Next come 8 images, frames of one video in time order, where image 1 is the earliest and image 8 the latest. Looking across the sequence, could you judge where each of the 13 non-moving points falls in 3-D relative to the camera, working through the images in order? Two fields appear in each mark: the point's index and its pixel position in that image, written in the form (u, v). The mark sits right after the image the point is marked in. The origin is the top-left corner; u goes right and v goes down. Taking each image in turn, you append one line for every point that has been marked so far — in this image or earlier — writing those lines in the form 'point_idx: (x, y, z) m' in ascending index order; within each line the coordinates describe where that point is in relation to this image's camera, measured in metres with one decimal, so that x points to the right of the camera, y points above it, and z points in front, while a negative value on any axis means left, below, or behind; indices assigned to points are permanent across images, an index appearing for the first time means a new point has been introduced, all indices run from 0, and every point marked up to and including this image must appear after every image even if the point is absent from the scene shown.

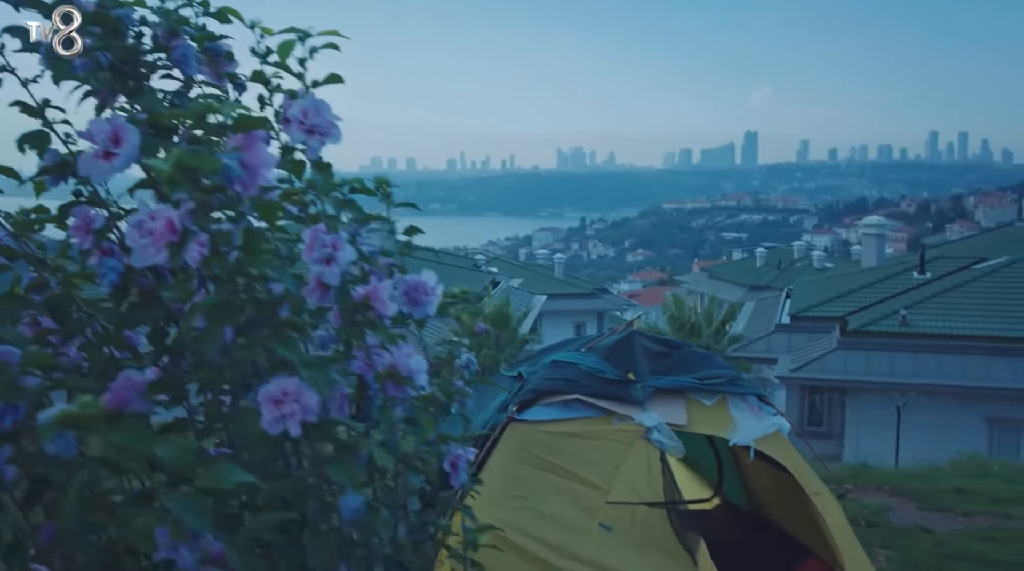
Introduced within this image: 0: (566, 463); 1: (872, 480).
0: (+0.3, -1.0, +5.2) m
1: (+3.6, -1.9, +9.4) m
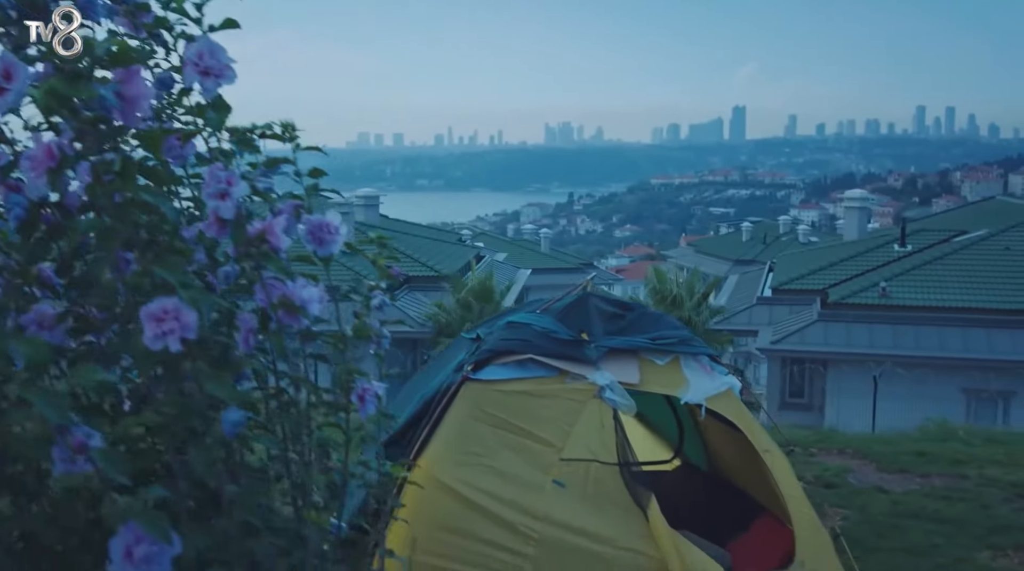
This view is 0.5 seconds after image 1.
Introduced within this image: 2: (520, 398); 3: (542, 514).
0: (0.0, -0.8, +5.4) m
1: (+3.3, -1.6, +9.6) m
2: (0.0, -0.6, +5.4) m
3: (+0.2, -1.3, +5.3) m
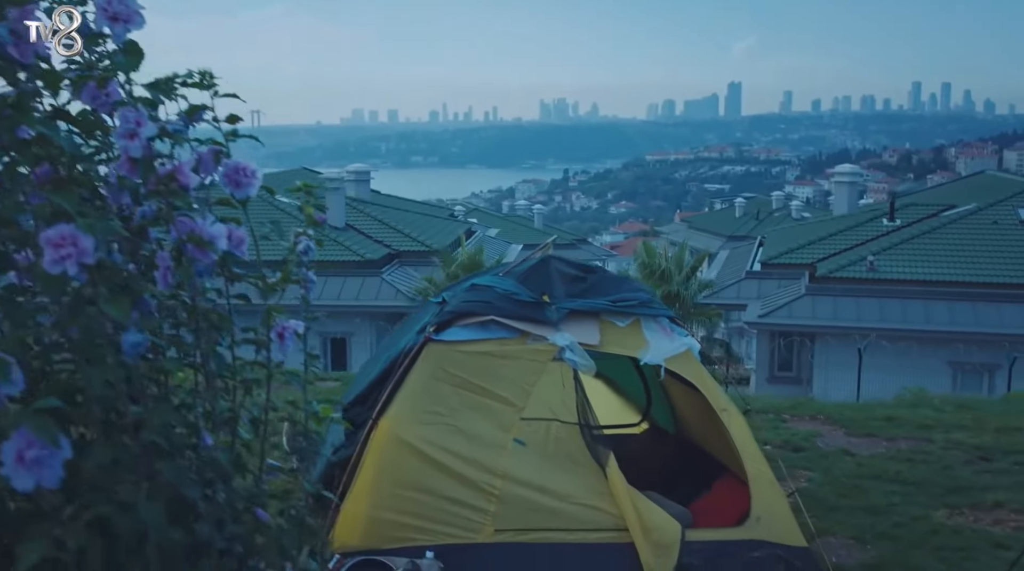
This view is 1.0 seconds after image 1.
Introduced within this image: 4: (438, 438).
0: (-0.2, -0.6, +5.5) m
1: (+3.1, -1.3, +9.7) m
2: (-0.2, -0.4, +5.5) m
3: (-0.1, -1.1, +5.4) m
4: (-0.4, -0.9, +5.4) m
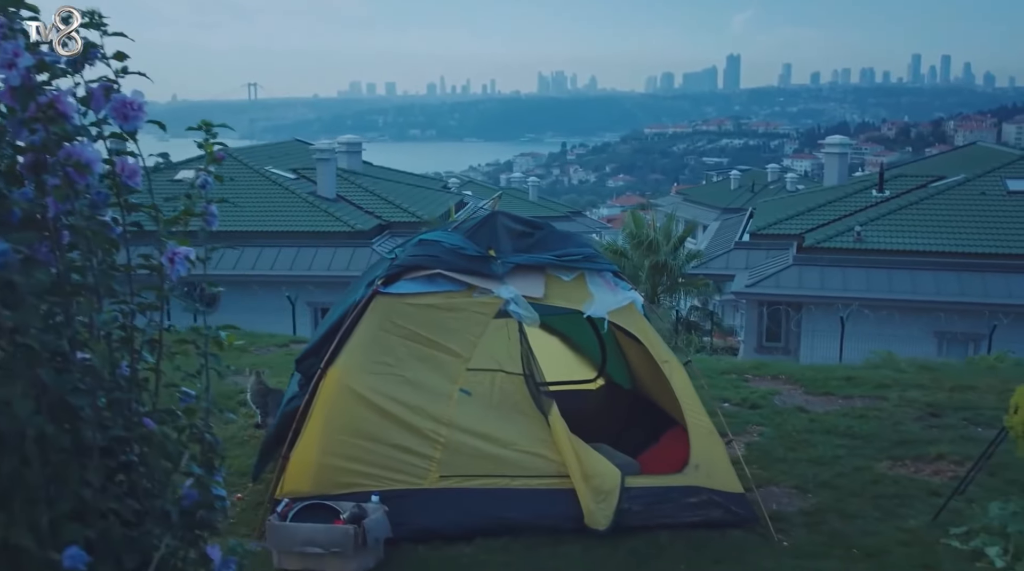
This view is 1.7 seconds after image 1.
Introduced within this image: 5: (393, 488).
0: (-0.5, -0.3, +5.6) m
1: (+2.7, -0.9, +9.9) m
2: (-0.5, -0.2, +5.6) m
3: (-0.4, -0.8, +5.6) m
4: (-0.7, -0.6, +5.5) m
5: (-0.7, -1.2, +5.5) m
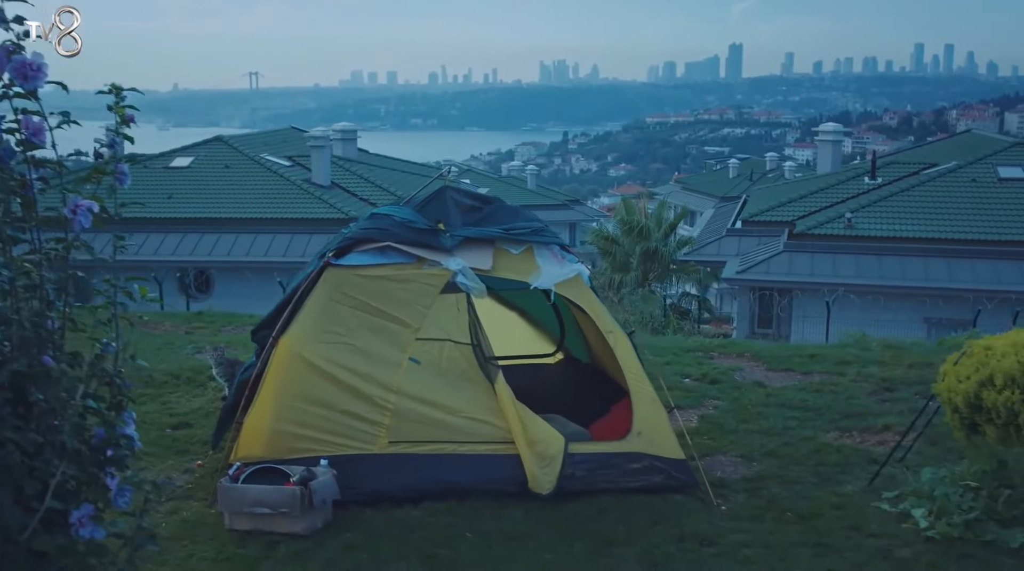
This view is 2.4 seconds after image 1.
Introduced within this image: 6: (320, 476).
0: (-0.8, -0.1, +5.8) m
1: (+2.4, -0.7, +10.1) m
2: (-0.8, 0.0, +5.8) m
3: (-0.7, -0.6, +5.7) m
4: (-1.1, -0.4, +5.7) m
5: (-1.0, -1.0, +5.7) m
6: (-1.1, -1.1, +5.4) m
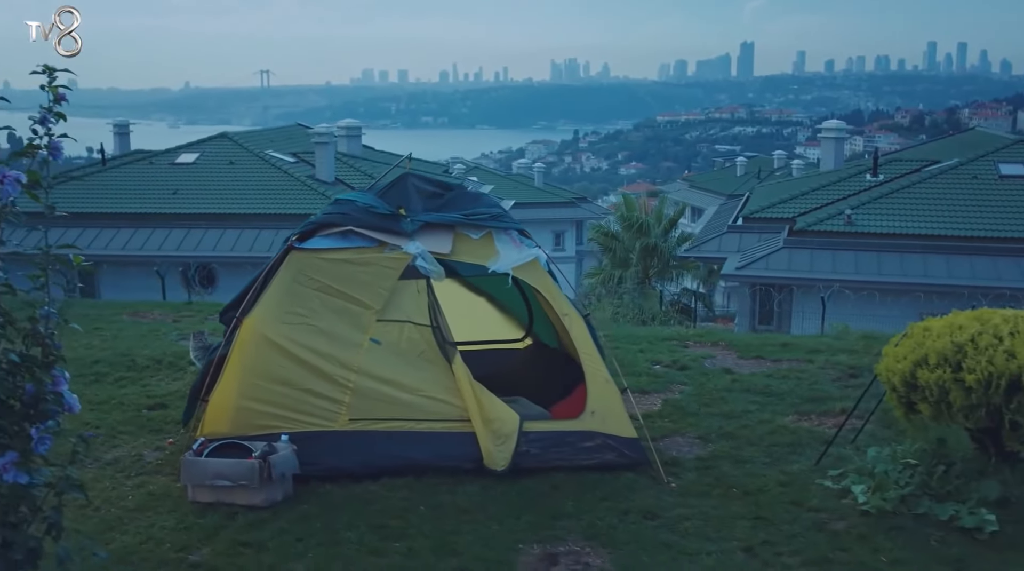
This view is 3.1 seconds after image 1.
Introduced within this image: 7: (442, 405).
0: (-1.1, 0.0, +6.0) m
1: (+2.2, -0.6, +10.2) m
2: (-1.1, +0.1, +6.0) m
3: (-1.0, -0.5, +5.9) m
4: (-1.3, -0.3, +5.9) m
5: (-1.3, -0.9, +5.9) m
6: (-1.4, -1.0, +5.6) m
7: (-0.4, -0.8, +6.0) m
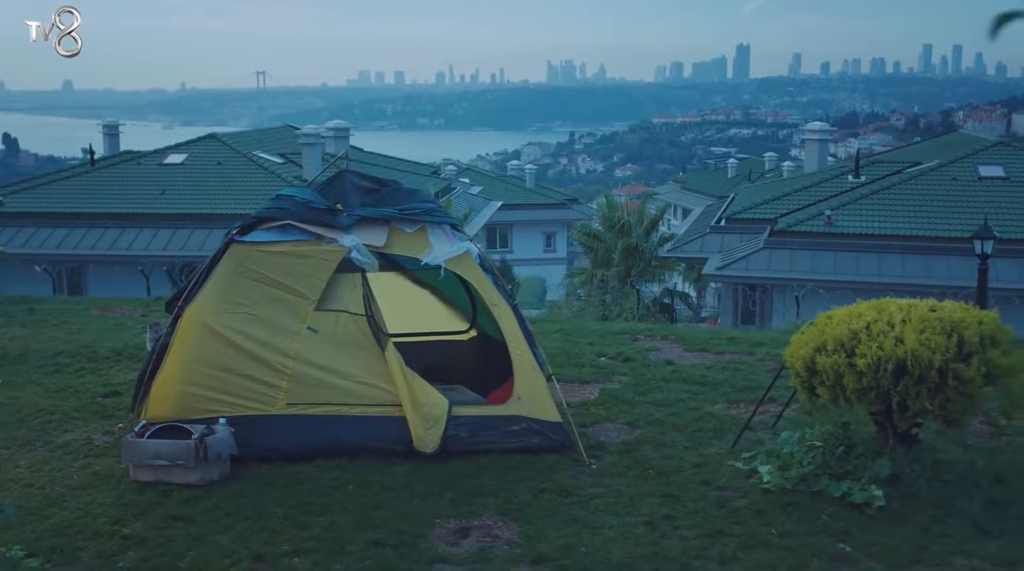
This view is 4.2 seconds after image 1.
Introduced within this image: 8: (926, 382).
0: (-1.6, +0.1, +6.3) m
1: (+1.7, -0.5, +10.6) m
2: (-1.6, +0.2, +6.3) m
3: (-1.4, -0.5, +6.2) m
4: (-1.8, -0.3, +6.2) m
5: (-1.8, -0.8, +6.2) m
6: (-1.8, -0.9, +5.9) m
7: (-0.9, -0.7, +6.3) m
8: (+2.3, -0.5, +5.3) m
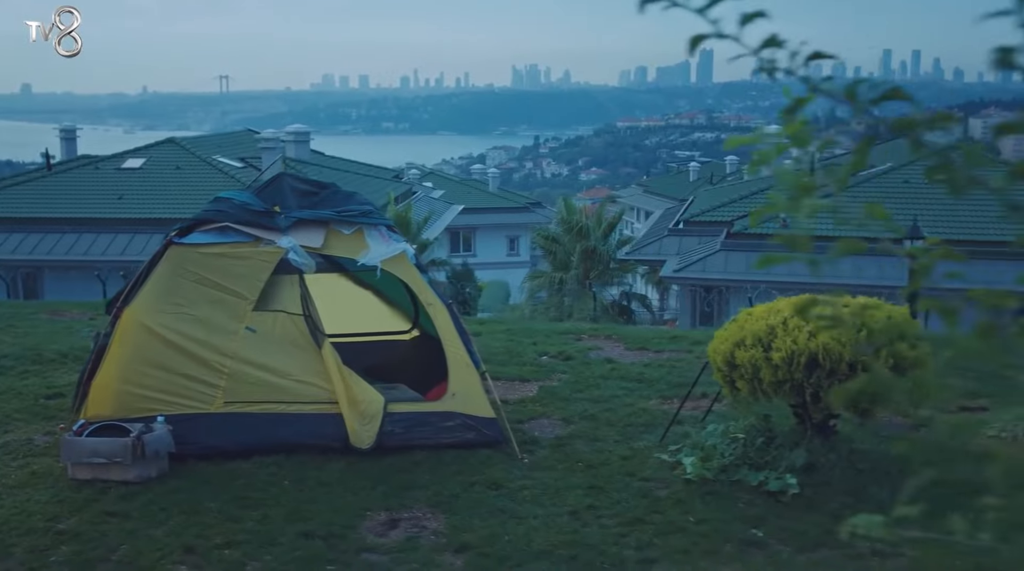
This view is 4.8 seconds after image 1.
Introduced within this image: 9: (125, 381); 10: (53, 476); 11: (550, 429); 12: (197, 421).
0: (-2.0, +0.1, +6.4) m
1: (+1.1, -0.5, +10.8) m
2: (-2.0, +0.2, +6.4) m
3: (-1.9, -0.5, +6.4) m
4: (-2.3, -0.3, +6.3) m
5: (-2.2, -0.9, +6.3) m
6: (-2.3, -0.9, +6.0) m
7: (-1.4, -0.7, +6.4) m
8: (+1.9, -0.5, +5.5) m
9: (-2.6, -0.6, +6.3) m
10: (-2.9, -1.2, +6.0) m
11: (+0.3, -1.1, +7.0) m
12: (-2.1, -0.9, +6.3) m
